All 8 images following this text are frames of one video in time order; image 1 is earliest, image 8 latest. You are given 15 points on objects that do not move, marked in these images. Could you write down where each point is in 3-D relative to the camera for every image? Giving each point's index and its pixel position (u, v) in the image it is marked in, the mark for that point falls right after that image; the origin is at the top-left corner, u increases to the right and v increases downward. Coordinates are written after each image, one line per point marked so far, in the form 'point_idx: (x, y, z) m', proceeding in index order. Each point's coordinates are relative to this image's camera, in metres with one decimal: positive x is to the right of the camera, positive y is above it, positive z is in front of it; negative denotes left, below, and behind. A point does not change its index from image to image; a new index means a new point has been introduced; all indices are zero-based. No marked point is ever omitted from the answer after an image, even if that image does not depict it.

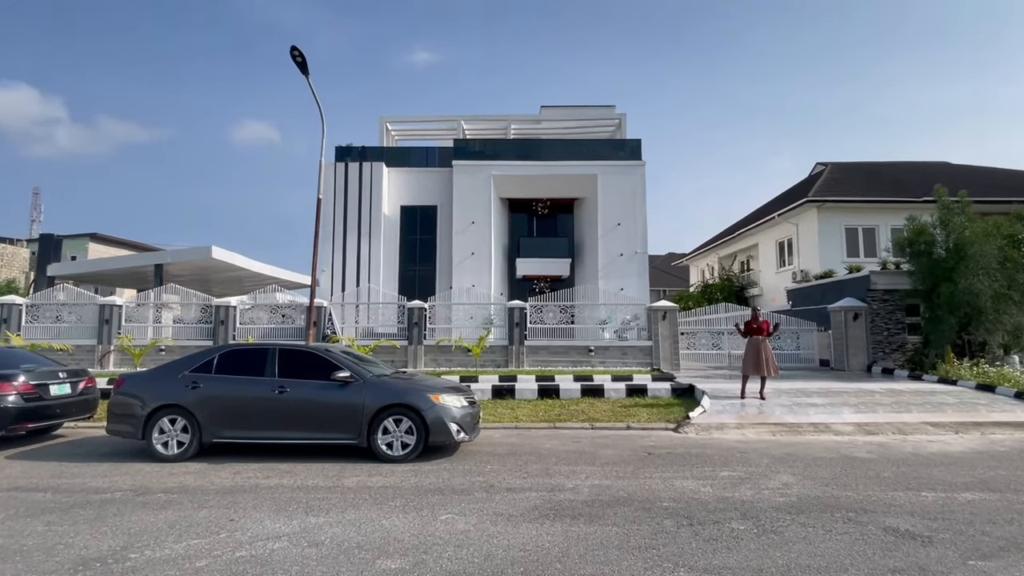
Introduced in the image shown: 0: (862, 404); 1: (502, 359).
0: (+6.6, -2.2, +12.6) m
1: (-0.4, -1.8, +16.8) m
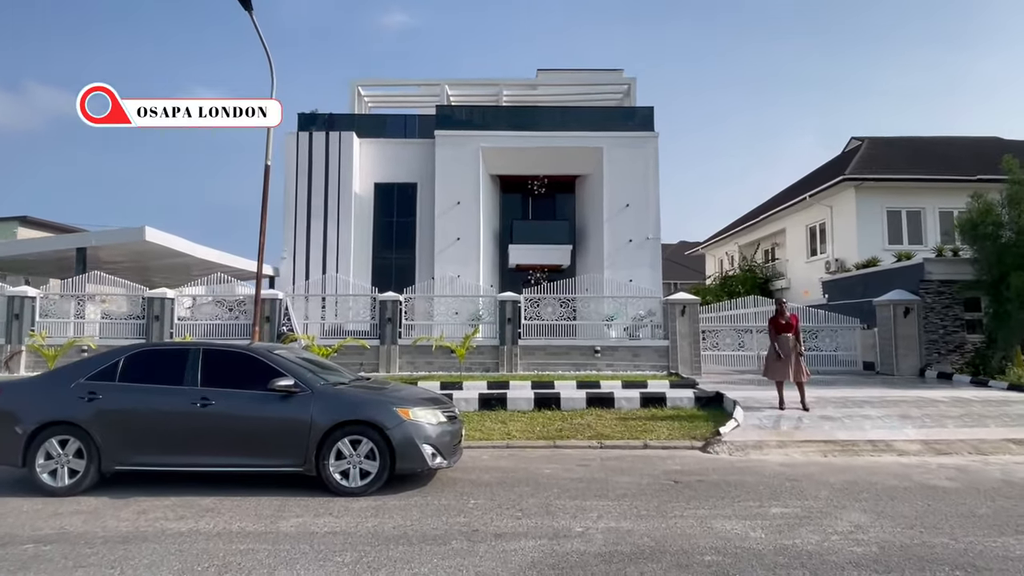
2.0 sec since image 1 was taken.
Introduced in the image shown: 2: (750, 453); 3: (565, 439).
0: (+6.5, -2.0, +10.5) m
1: (-0.5, -1.6, +14.6) m
2: (+3.2, -2.2, +9.0) m
3: (+0.7, -2.1, +9.3) m
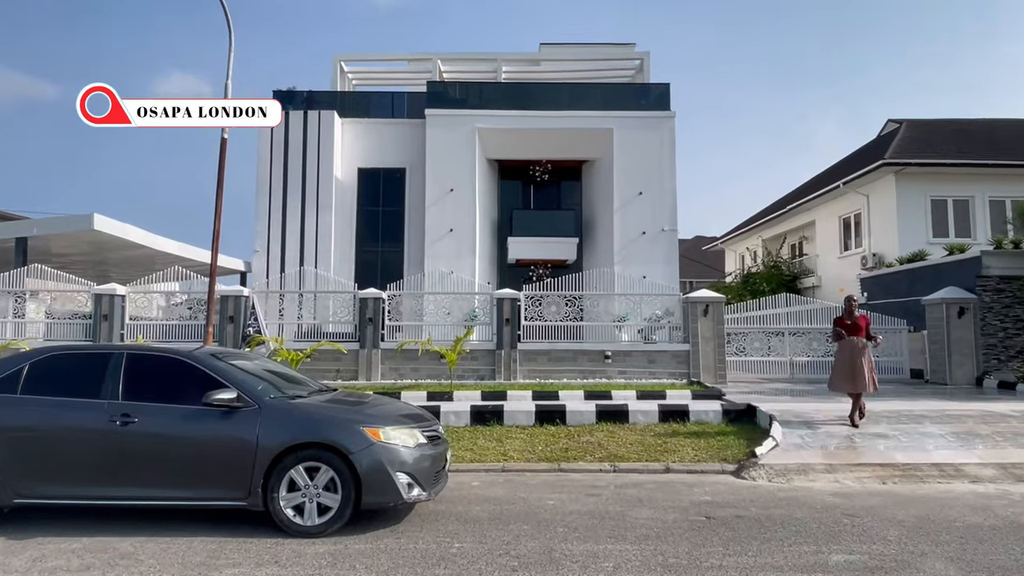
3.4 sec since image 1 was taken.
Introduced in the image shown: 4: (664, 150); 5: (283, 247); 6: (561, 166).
0: (+6.4, -1.9, +8.9) m
1: (-0.5, -1.6, +13.2) m
2: (+3.1, -2.1, +7.5) m
3: (+0.7, -2.0, +7.8) m
4: (+3.8, +3.5, +17.3) m
5: (-5.8, +1.0, +16.9) m
6: (+1.3, +3.4, +18.9) m
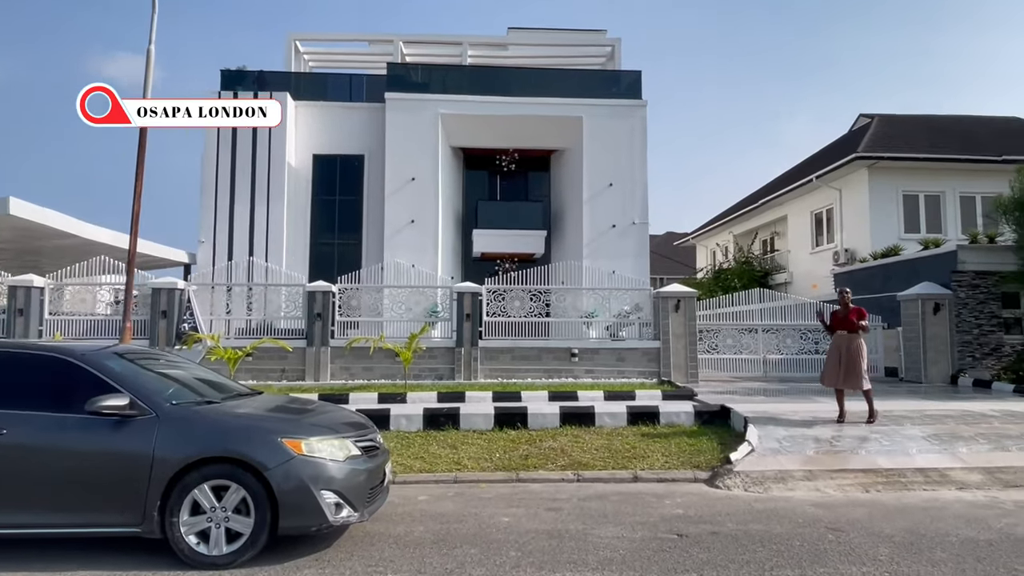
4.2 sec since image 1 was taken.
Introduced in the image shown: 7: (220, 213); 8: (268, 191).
0: (+5.9, -1.9, +8.5) m
1: (-1.2, -1.5, +12.4) m
2: (+2.6, -2.0, +6.9) m
3: (+0.2, -1.9, +7.1) m
4: (+3.0, +3.7, +16.7) m
5: (-6.6, +1.2, +15.9) m
6: (+0.4, +3.6, +18.2) m
7: (-6.9, +1.8, +16.0) m
8: (-5.8, +2.3, +16.0) m
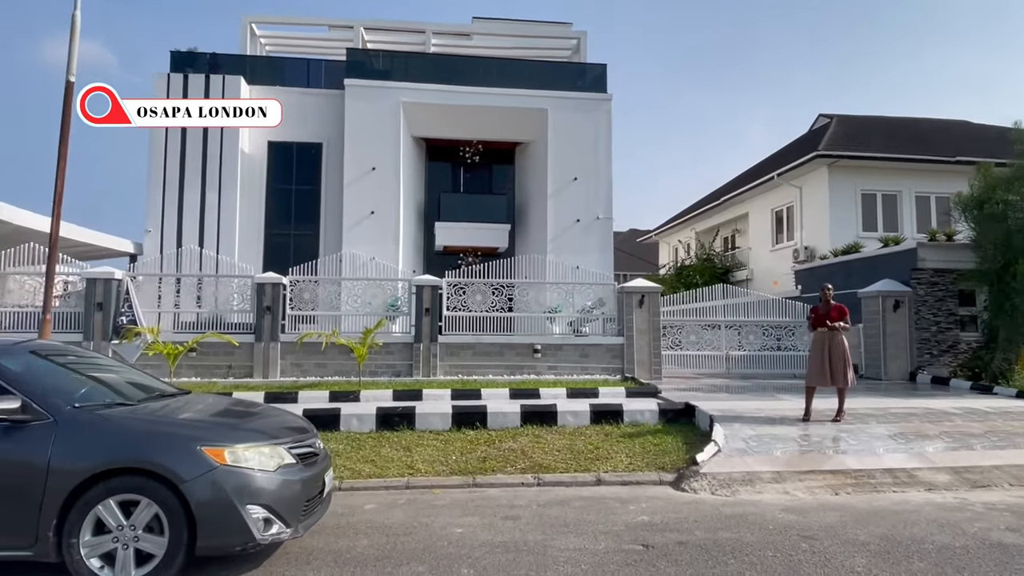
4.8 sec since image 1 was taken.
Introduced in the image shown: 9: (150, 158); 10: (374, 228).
0: (+5.4, -1.8, +8.4) m
1: (-1.9, -1.3, +12.0) m
2: (+2.2, -2.0, +6.6) m
3: (-0.2, -1.9, +6.7) m
4: (+2.1, +3.8, +16.4) m
5: (-7.5, +1.4, +15.2) m
6: (-0.5, +3.7, +17.7) m
7: (-7.7, +2.0, +15.2) m
8: (-6.6, +2.5, +15.3) m
9: (-8.1, +2.9, +15.2) m
10: (-3.2, +1.4, +15.4) m
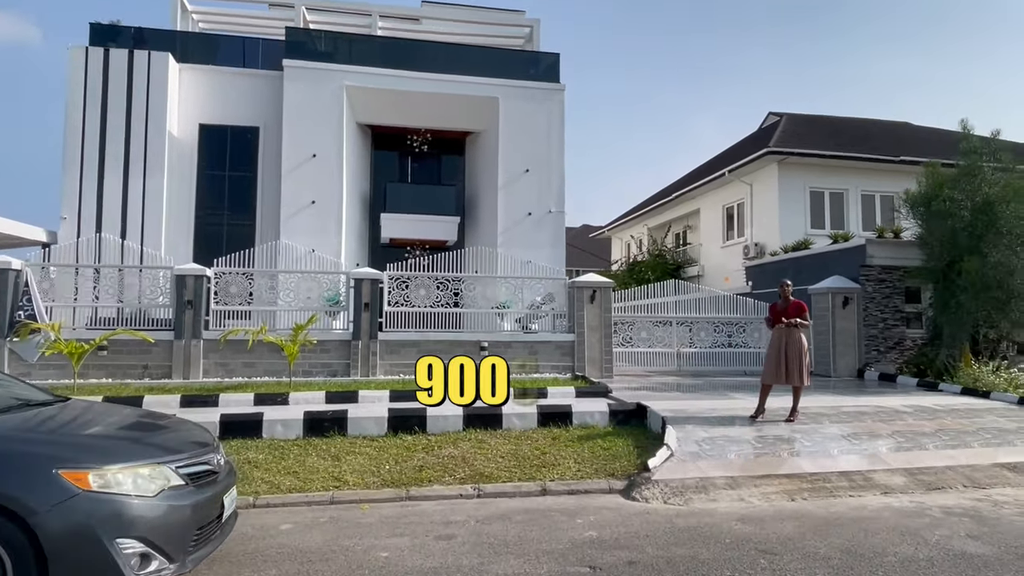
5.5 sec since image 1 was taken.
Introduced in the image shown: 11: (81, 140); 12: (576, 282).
0: (+4.7, -1.8, +8.2) m
1: (-2.8, -1.2, +11.3) m
2: (+1.7, -1.9, +6.2) m
3: (-0.8, -1.8, +6.1) m
4: (+0.9, +3.9, +15.9) m
5: (-8.6, +1.5, +14.1) m
6: (-1.8, +3.9, +17.1) m
7: (-8.8, +2.1, +14.1) m
8: (-7.7, +2.6, +14.2) m
9: (-9.2, +3.1, +14.1) m
10: (-4.3, +1.5, +14.5) m
11: (-8.9, +3.1, +14.1) m
12: (+1.1, +0.1, +11.7) m
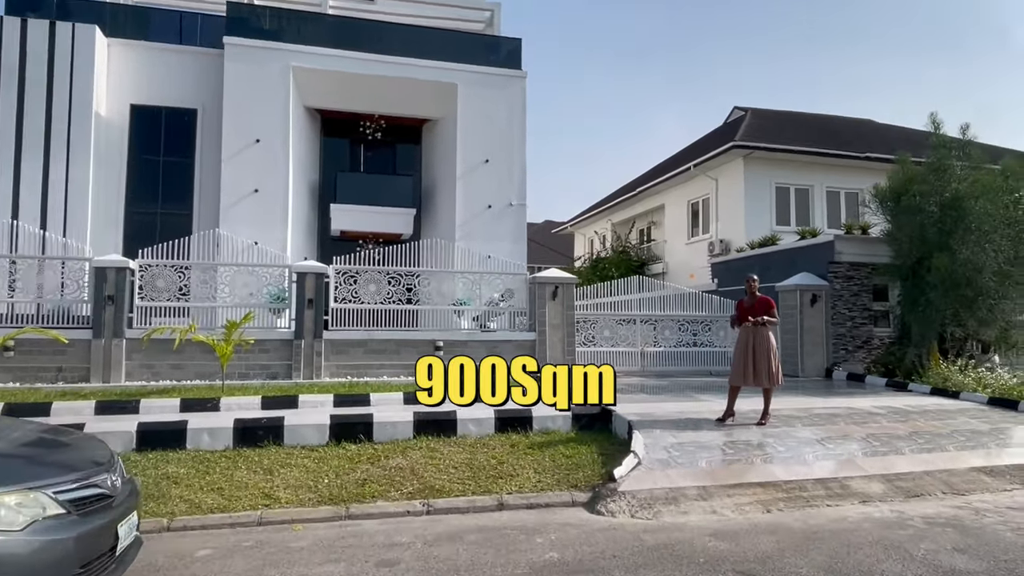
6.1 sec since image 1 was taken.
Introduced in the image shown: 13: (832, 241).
0: (+4.2, -1.7, +7.8) m
1: (-3.5, -1.2, +10.5) m
2: (+1.3, -1.9, +5.7) m
3: (-1.2, -1.7, +5.5) m
4: (0.0, +4.0, +15.3) m
5: (-9.4, +1.6, +13.0) m
6: (-2.8, +4.0, +16.4) m
7: (-9.6, +2.2, +12.9) m
8: (-8.5, +2.7, +13.2) m
9: (-10.0, +3.2, +12.9) m
10: (-5.1, +1.6, +13.7) m
11: (-9.7, +3.2, +13.0) m
12: (+0.4, +0.2, +11.1) m
13: (+5.9, +0.9, +12.6) m
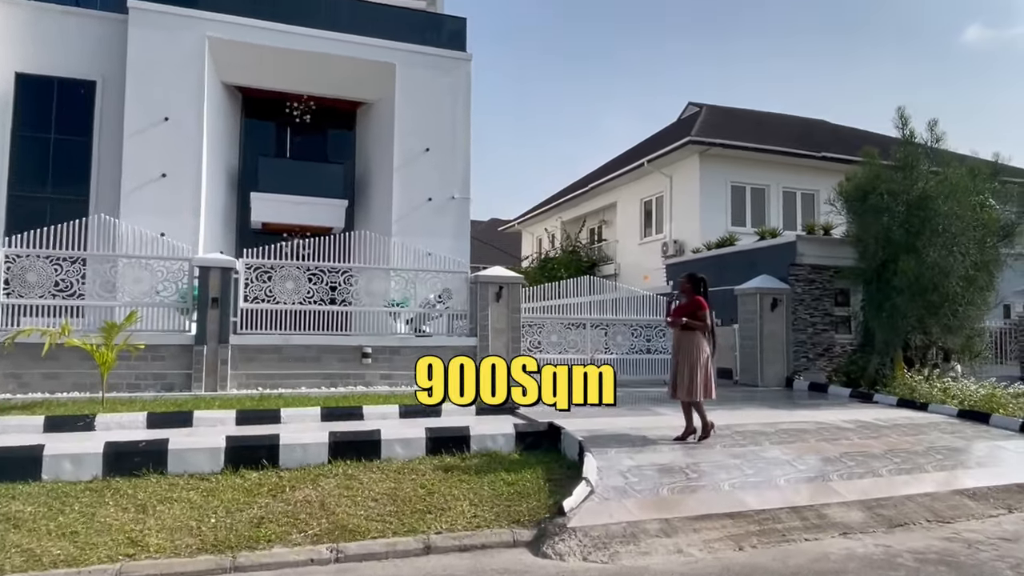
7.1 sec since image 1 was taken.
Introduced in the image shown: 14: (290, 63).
0: (+3.5, -1.8, +7.2) m
1: (-4.3, -1.1, +9.2) m
2: (+0.8, -1.9, +4.8) m
3: (-1.7, -1.7, +4.4) m
4: (-1.1, +3.9, +14.3) m
5: (-10.3, +1.7, +11.3) m
6: (-4.0, +4.0, +15.2) m
7: (-10.6, +2.3, +11.3) m
8: (-9.5, +2.8, +11.6) m
9: (-11.0, +3.3, +11.2) m
10: (-6.2, +1.6, +12.3) m
11: (-10.7, +3.3, +11.3) m
12: (-0.5, +0.2, +10.2) m
13: (+4.9, +0.8, +12.0) m
14: (-4.4, +4.4, +13.6) m
